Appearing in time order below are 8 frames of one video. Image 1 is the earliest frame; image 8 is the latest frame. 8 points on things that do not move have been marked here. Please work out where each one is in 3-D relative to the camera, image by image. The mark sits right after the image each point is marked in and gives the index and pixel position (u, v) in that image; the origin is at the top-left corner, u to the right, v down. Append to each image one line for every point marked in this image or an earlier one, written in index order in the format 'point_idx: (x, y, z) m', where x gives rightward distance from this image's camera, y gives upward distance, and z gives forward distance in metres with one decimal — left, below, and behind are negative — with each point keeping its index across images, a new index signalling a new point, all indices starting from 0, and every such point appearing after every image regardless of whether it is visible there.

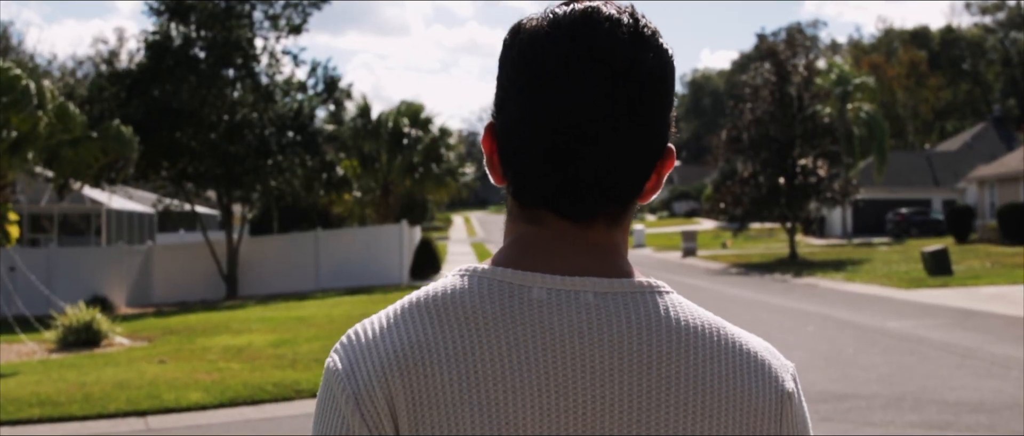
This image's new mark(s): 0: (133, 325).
0: (-5.6, -1.6, +16.4) m
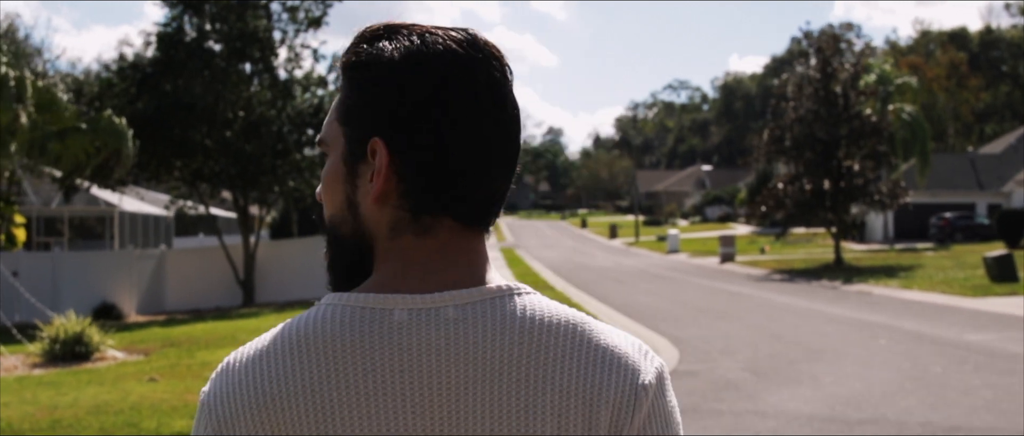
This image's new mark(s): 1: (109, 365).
0: (-5.1, -1.6, +15.0) m
1: (-4.4, -1.6, +12.3) m
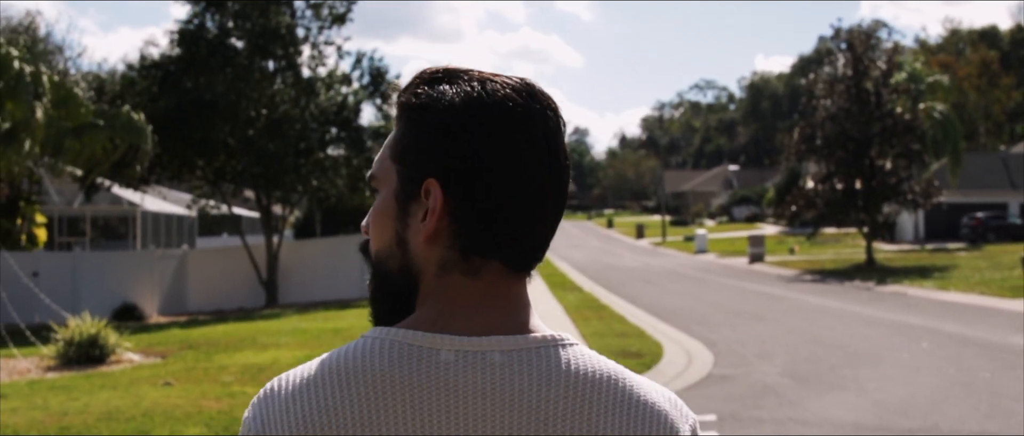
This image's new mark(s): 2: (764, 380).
0: (-4.7, -1.6, +14.7) m
1: (-4.1, -1.6, +11.9) m
2: (+2.4, -1.5, +10.7) m
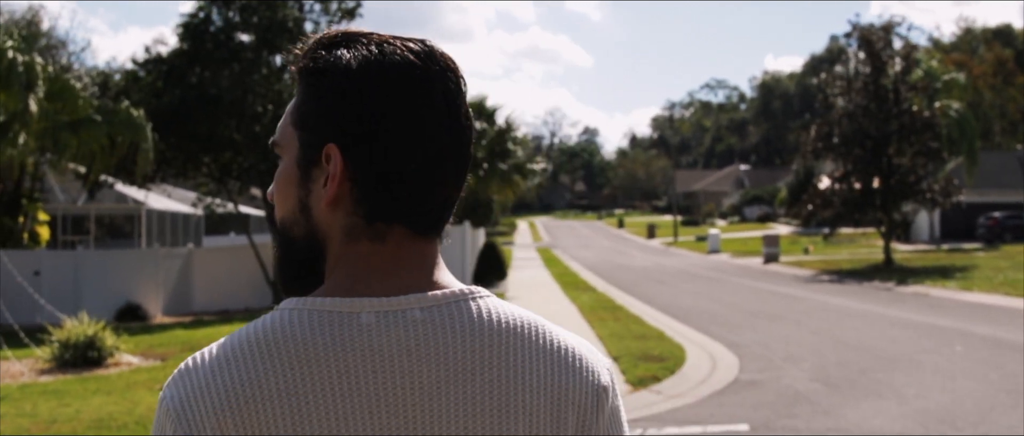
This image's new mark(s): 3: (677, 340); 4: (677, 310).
0: (-4.6, -1.5, +14.2) m
1: (-4.0, -1.6, +11.4) m
2: (+2.5, -1.5, +10.1) m
3: (+2.0, -1.4, +13.4) m
4: (+2.8, -1.6, +19.5) m
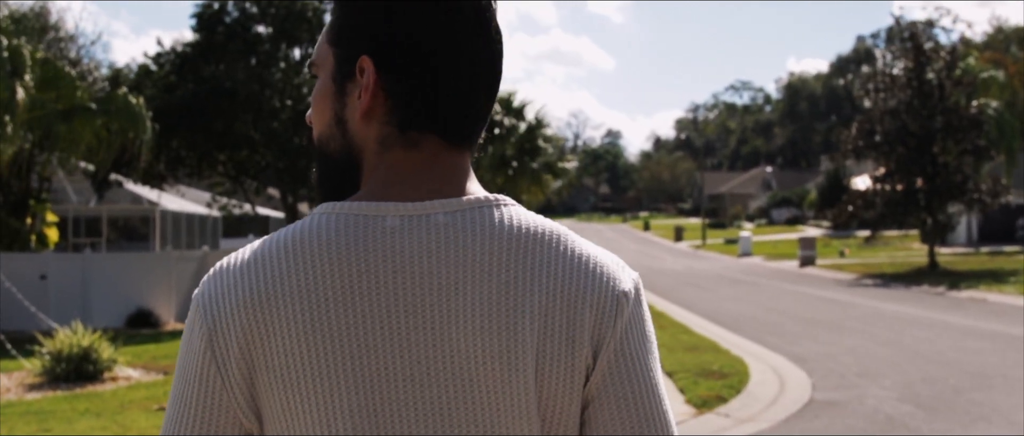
0: (-4.1, -1.5, +13.0) m
1: (-3.6, -1.5, +10.2) m
2: (+2.9, -1.5, +8.8) m
3: (+2.4, -1.4, +12.1) m
4: (+3.3, -1.6, +18.1) m
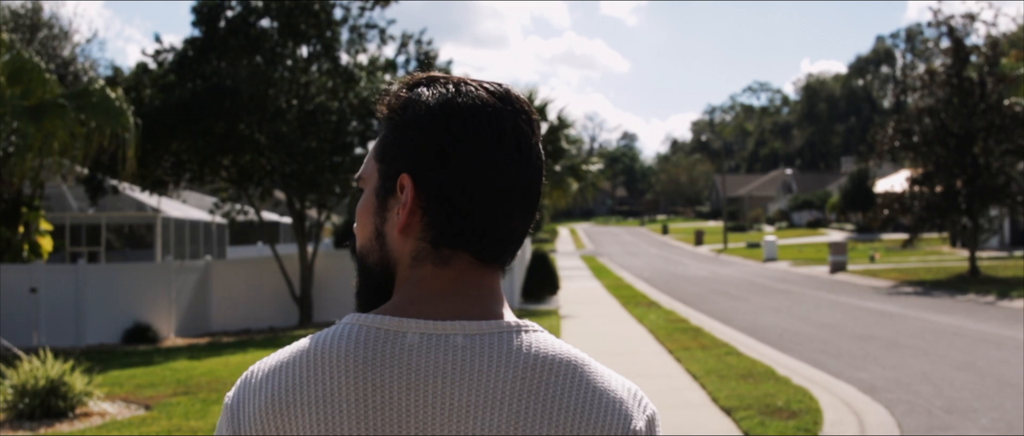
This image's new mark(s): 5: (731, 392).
0: (-3.8, -1.6, +11.6) m
1: (-3.3, -1.6, +8.8) m
2: (+3.1, -1.6, +7.3) m
3: (+2.7, -1.5, +10.6) m
4: (+3.7, -1.7, +16.6) m
5: (+1.9, -1.5, +9.7) m
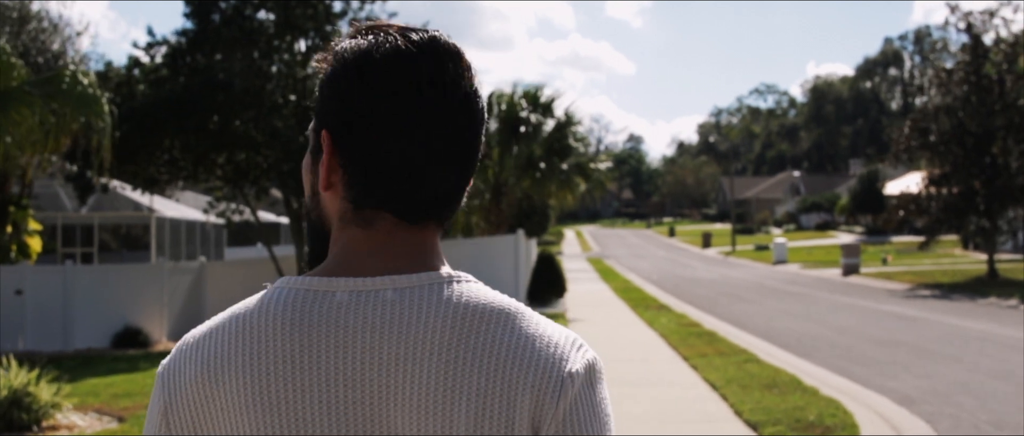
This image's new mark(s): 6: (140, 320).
0: (-3.8, -1.6, +10.8) m
1: (-3.3, -1.6, +8.0) m
2: (+3.2, -1.5, +6.5) m
3: (+2.7, -1.5, +9.8) m
4: (+3.8, -1.7, +15.8) m
5: (+1.9, -1.5, +8.9) m
6: (-6.2, -1.7, +18.9) m
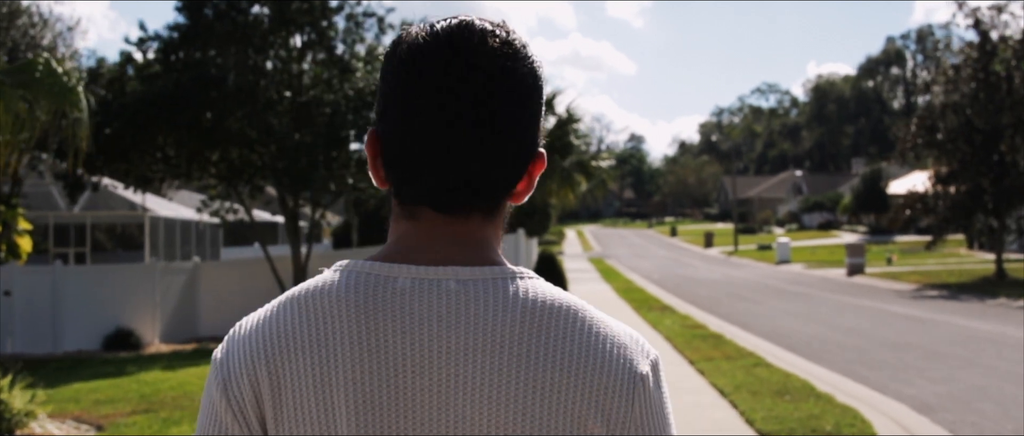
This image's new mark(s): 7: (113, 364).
0: (-3.8, -1.6, +10.4) m
1: (-3.3, -1.6, +7.6) m
2: (+3.1, -1.5, +6.1) m
3: (+2.7, -1.5, +9.3) m
4: (+3.8, -1.7, +15.4) m
5: (+1.9, -1.5, +8.5) m
6: (-6.2, -1.7, +18.4) m
7: (-5.3, -2.0, +15.1) m
